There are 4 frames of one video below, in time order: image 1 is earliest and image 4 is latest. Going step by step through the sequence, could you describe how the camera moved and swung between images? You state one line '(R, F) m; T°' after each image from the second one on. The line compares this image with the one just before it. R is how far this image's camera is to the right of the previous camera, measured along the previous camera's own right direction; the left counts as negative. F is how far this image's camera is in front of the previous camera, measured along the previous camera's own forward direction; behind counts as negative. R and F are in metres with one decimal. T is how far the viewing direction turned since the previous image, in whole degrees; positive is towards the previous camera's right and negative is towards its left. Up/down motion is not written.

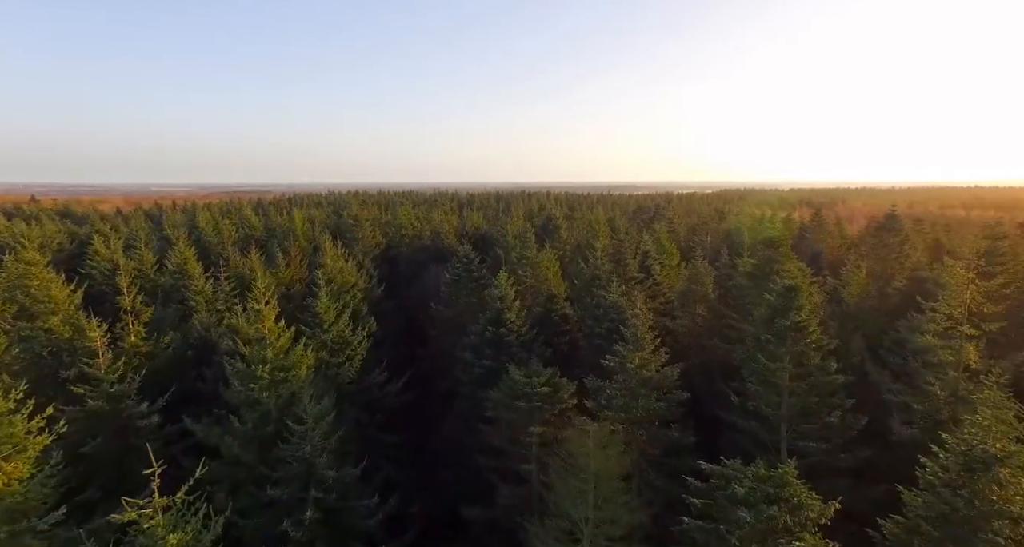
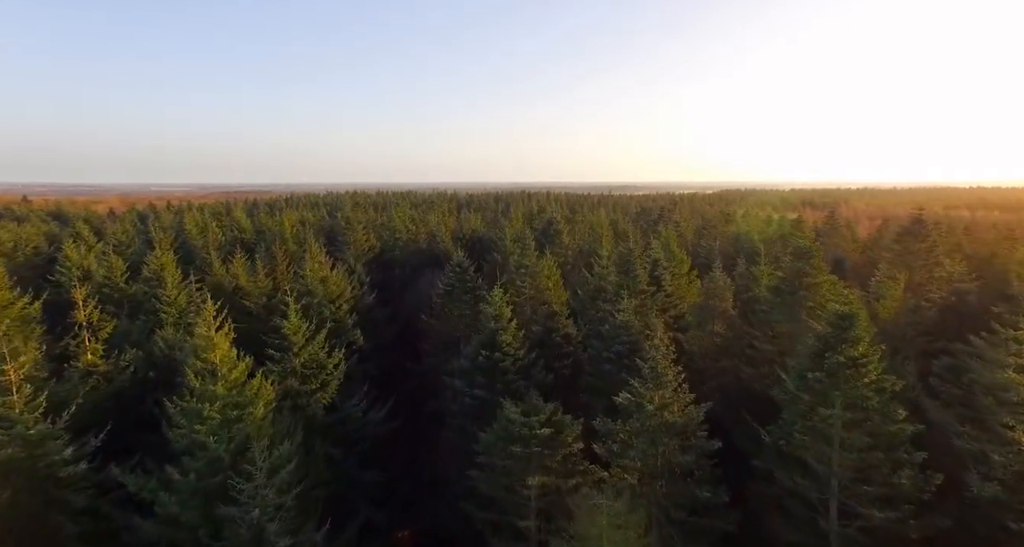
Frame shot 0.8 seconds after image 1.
(+0.2, +2.7) m; 0°
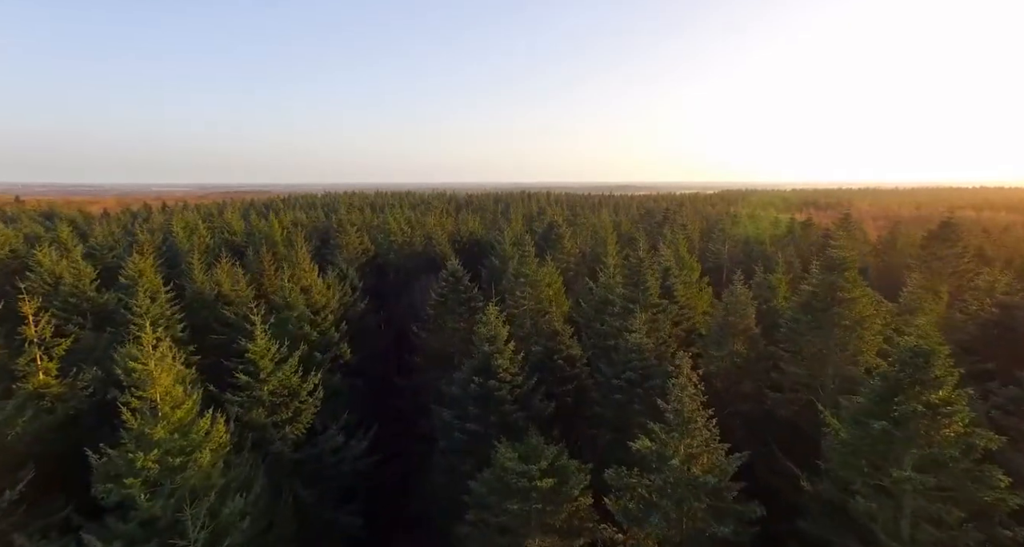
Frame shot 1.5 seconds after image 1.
(+0.1, +2.4) m; 0°
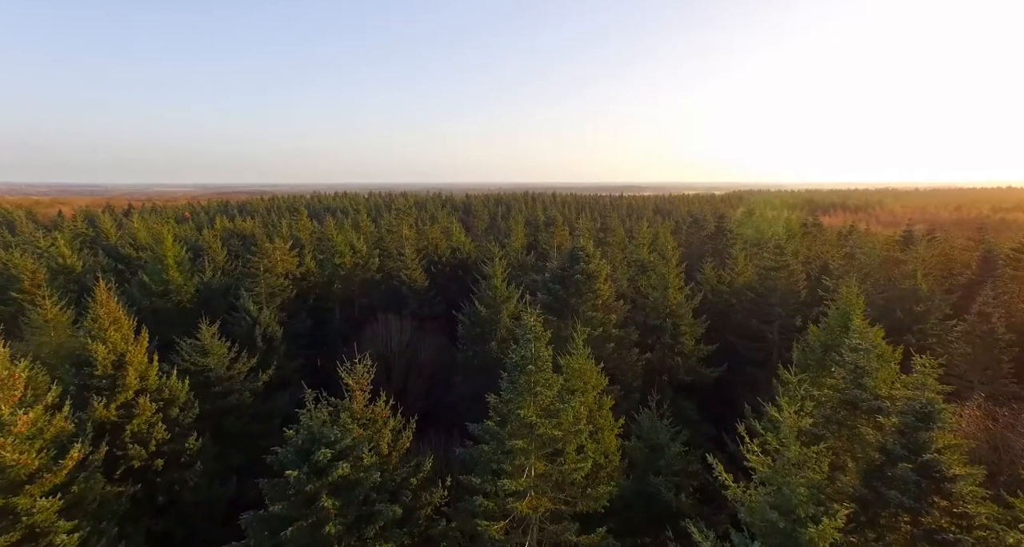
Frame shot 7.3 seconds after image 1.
(+0.5, +18.8) m; 0°
